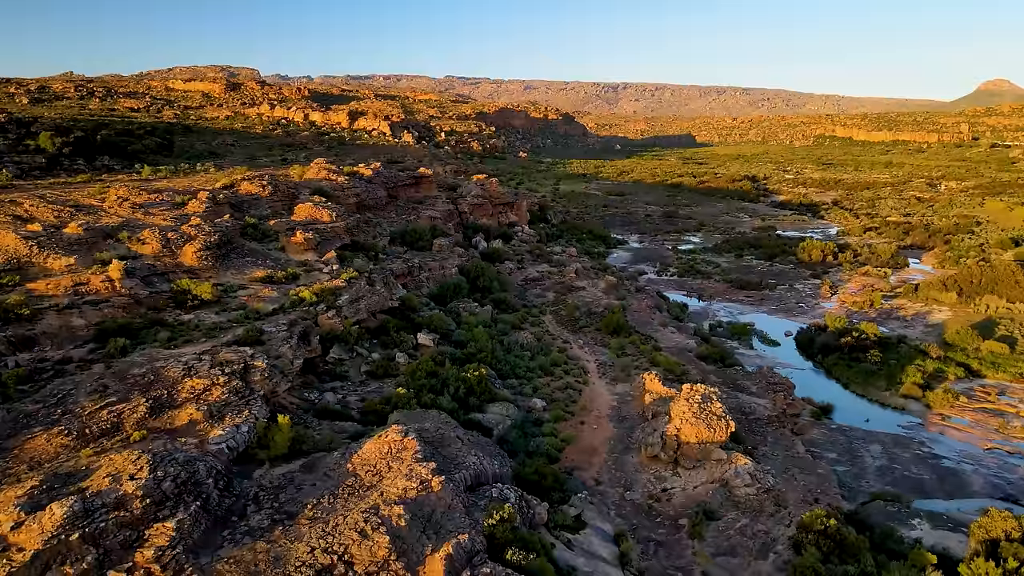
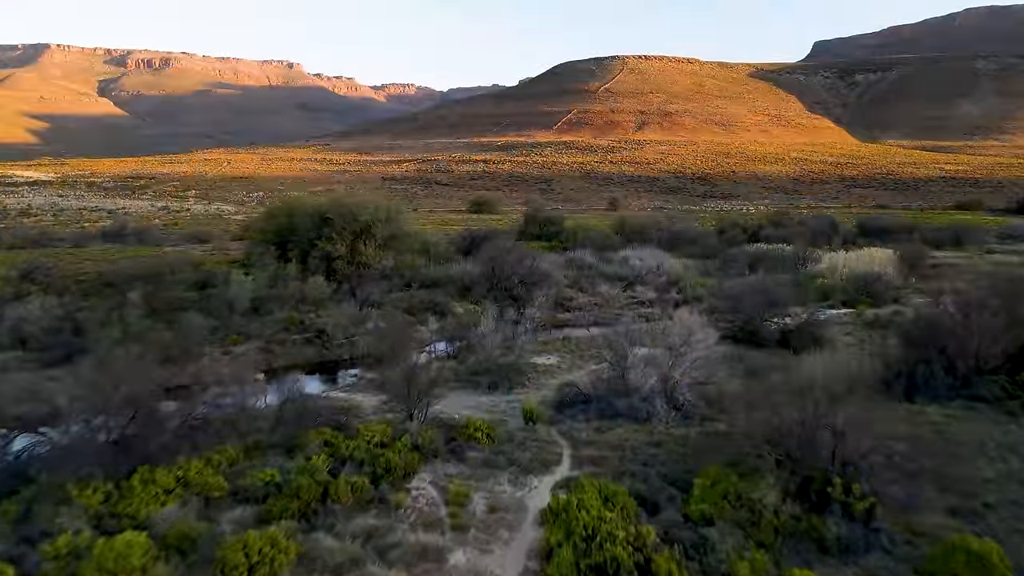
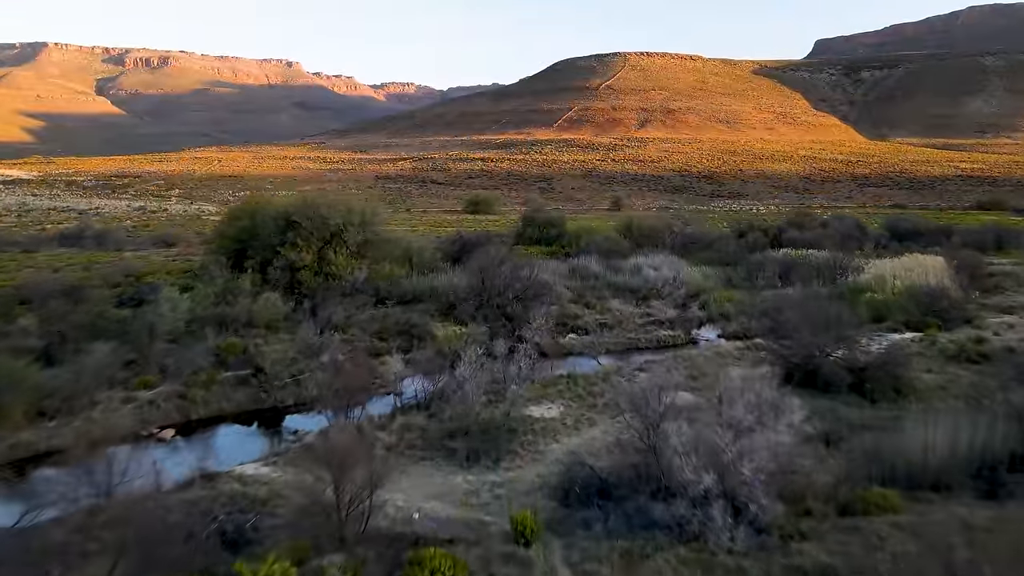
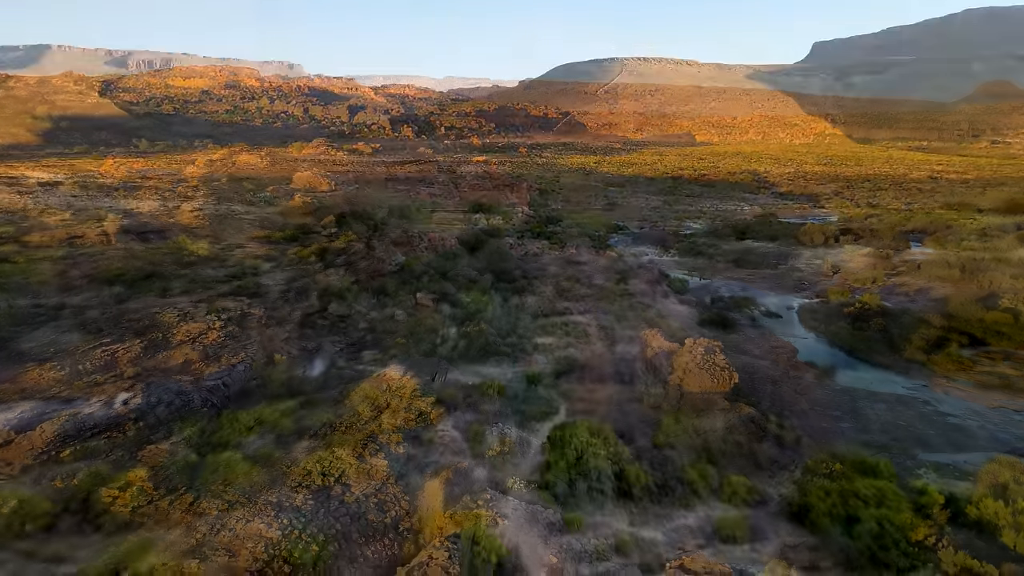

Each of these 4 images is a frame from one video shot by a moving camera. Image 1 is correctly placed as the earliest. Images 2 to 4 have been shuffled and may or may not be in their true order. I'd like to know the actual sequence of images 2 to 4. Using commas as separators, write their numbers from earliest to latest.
4, 2, 3
